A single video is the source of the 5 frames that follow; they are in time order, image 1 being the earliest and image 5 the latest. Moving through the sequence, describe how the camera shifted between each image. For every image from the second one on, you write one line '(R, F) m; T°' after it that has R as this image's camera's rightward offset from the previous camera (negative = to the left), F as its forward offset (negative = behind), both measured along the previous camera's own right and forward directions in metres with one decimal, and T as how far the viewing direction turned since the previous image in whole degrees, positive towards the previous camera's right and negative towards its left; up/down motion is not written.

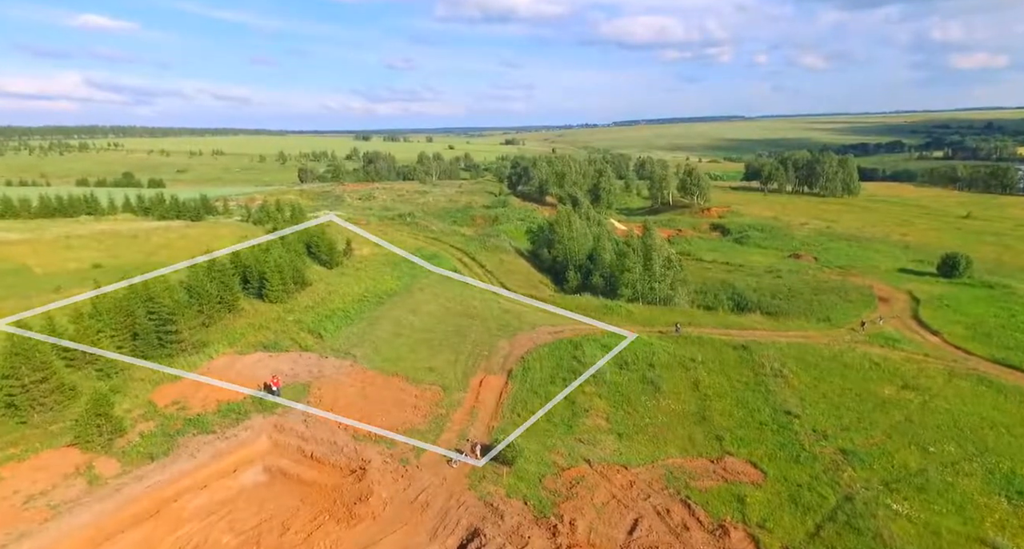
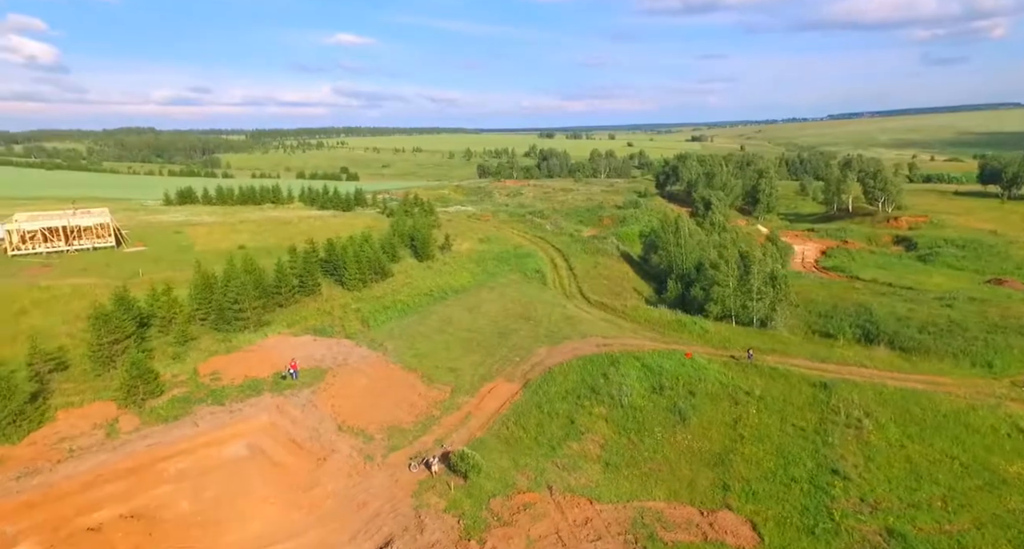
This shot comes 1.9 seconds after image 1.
(+4.9, +1.6) m; -16°
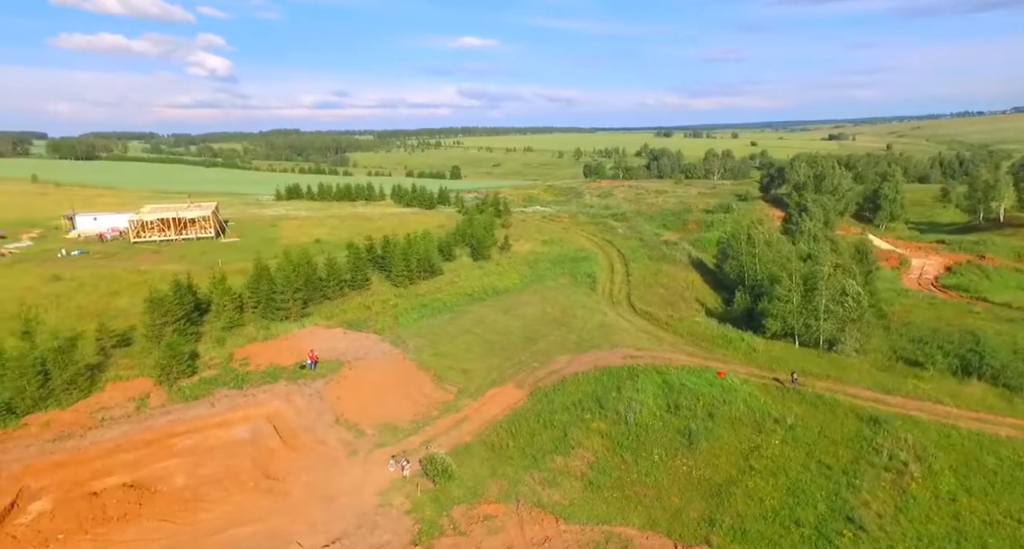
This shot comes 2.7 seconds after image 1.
(+3.2, +0.6) m; -10°
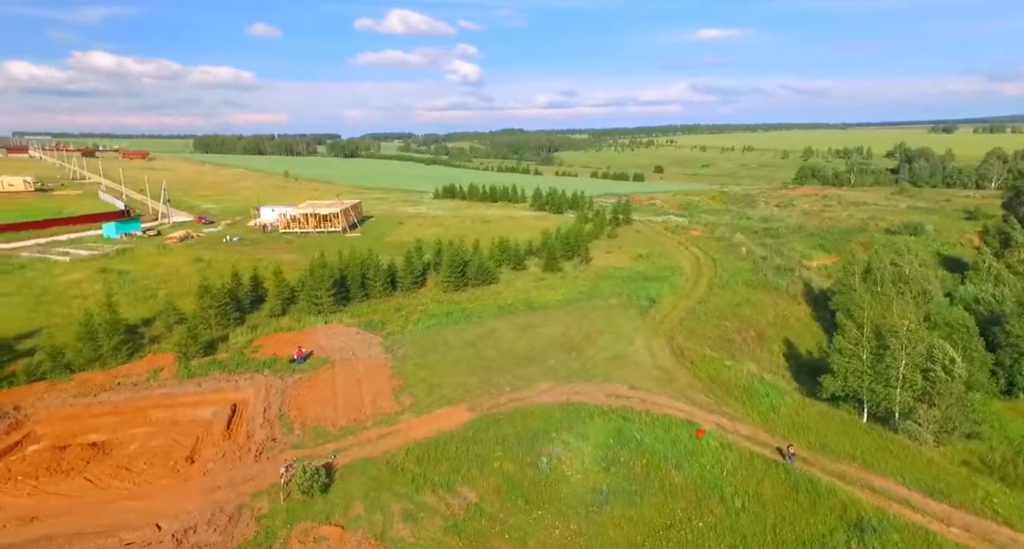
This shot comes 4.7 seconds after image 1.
(+8.0, +1.8) m; -18°
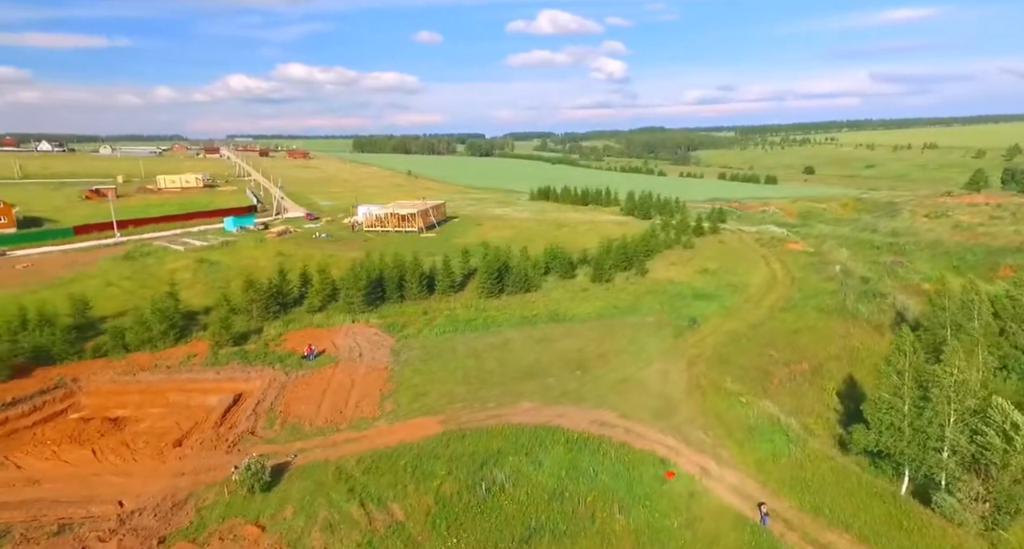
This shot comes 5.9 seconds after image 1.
(+5.0, +0.9) m; -12°
